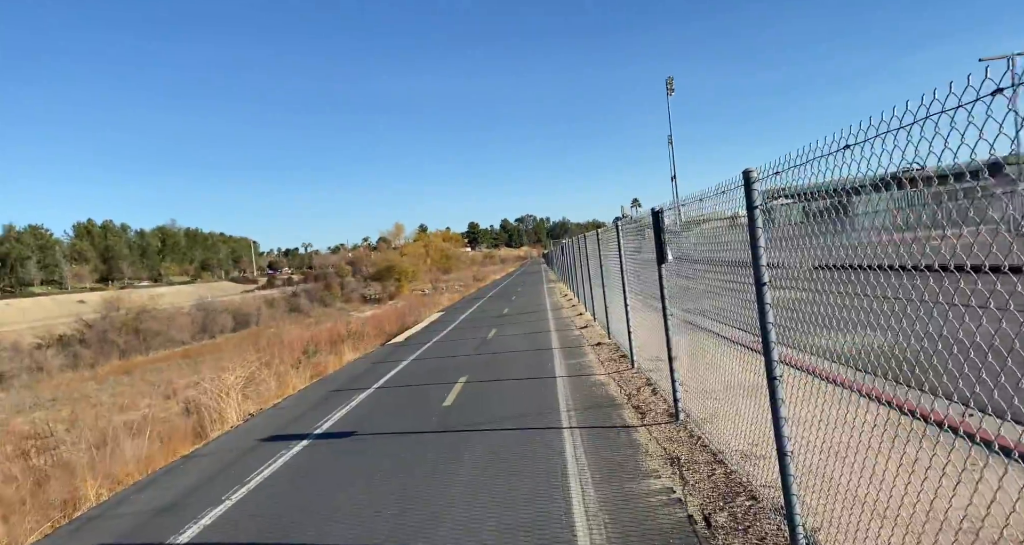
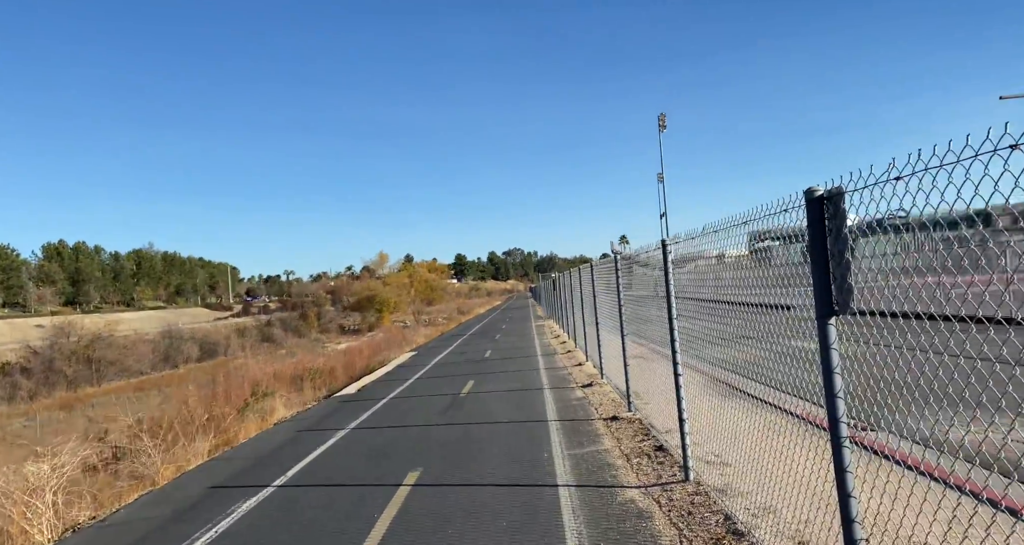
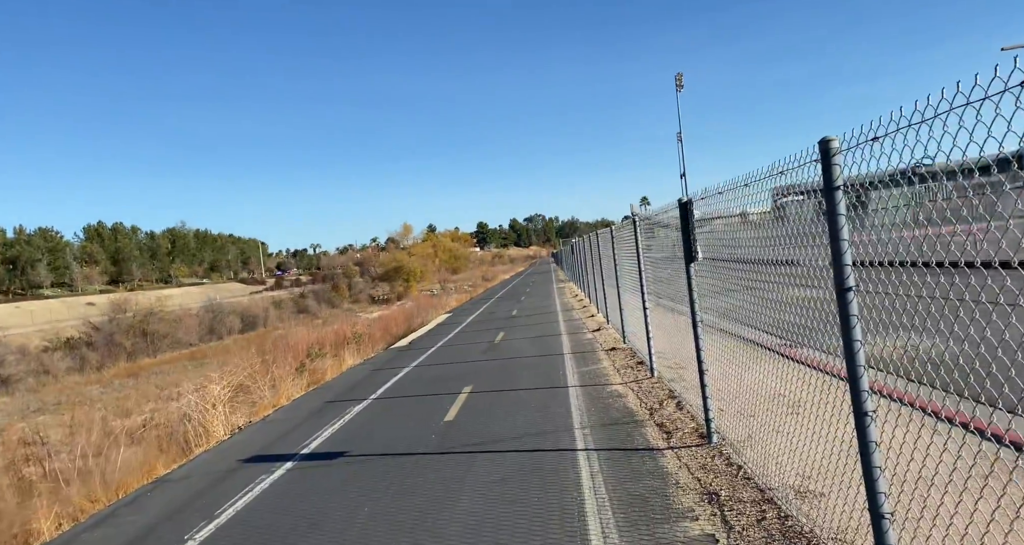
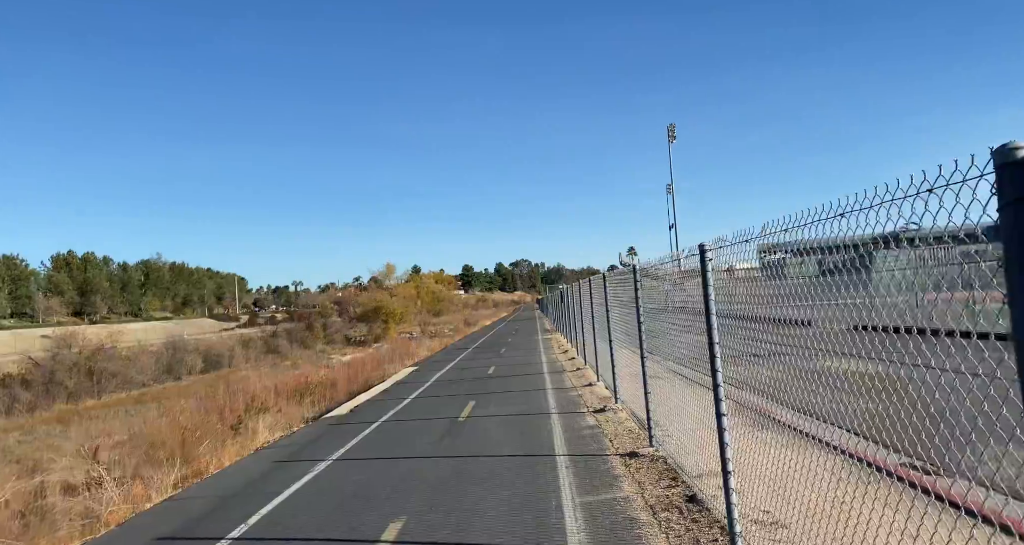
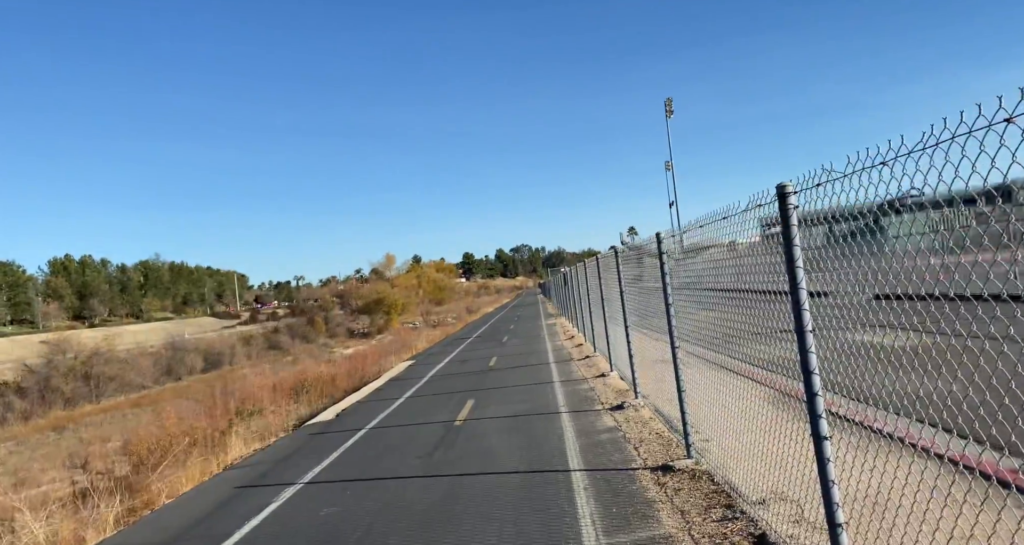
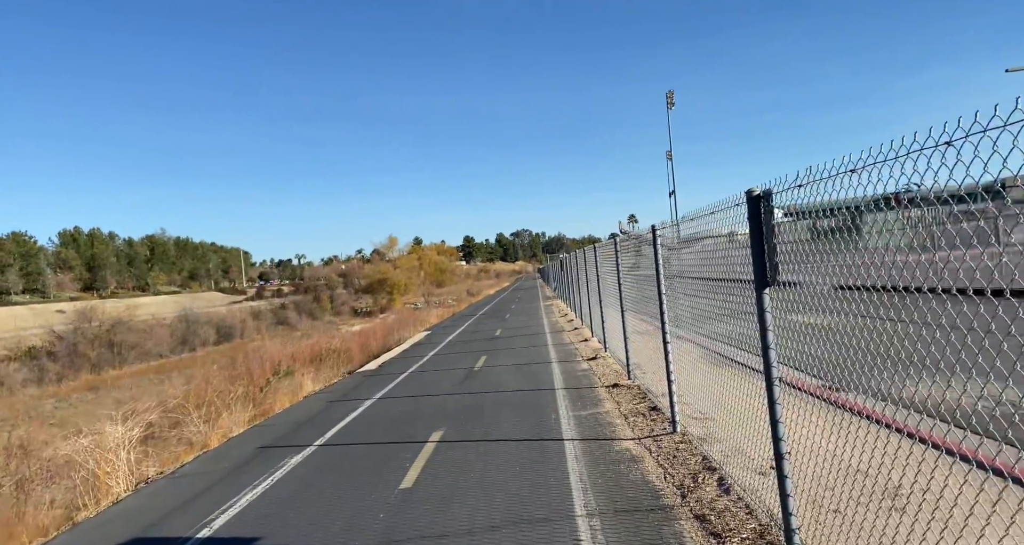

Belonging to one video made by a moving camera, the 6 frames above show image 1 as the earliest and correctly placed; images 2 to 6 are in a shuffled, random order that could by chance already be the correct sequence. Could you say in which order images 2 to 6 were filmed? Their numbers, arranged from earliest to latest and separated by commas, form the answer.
3, 6, 2, 4, 5
